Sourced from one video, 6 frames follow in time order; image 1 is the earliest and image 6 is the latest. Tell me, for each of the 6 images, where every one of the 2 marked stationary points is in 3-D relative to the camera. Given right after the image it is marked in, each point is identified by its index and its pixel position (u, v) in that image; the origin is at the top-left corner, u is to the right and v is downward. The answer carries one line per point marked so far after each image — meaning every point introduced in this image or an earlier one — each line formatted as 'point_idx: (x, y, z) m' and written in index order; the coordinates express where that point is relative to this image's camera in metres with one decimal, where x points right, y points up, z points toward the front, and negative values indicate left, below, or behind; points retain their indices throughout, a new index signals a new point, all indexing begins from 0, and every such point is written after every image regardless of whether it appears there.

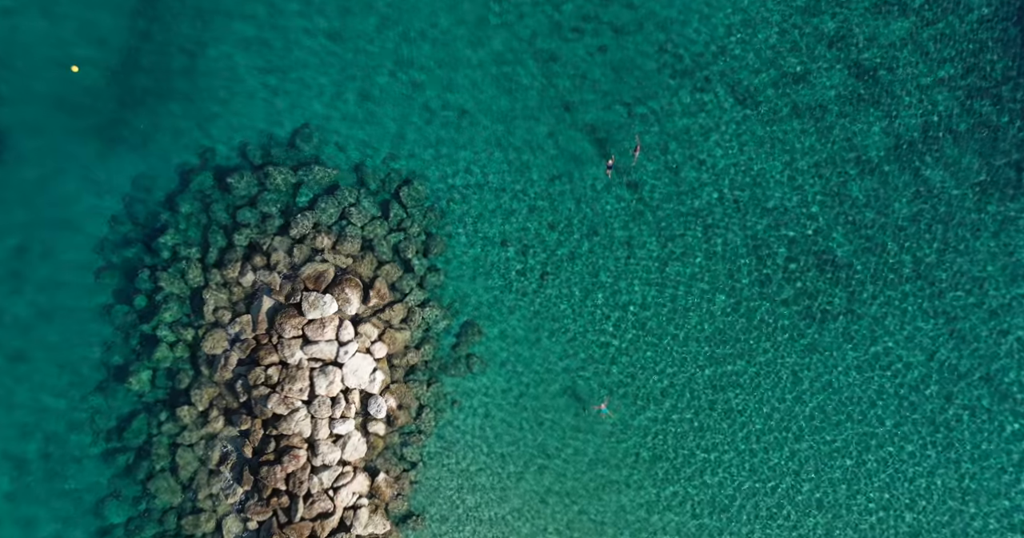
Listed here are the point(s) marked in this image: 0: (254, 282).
0: (-4.0, -0.2, +18.1) m
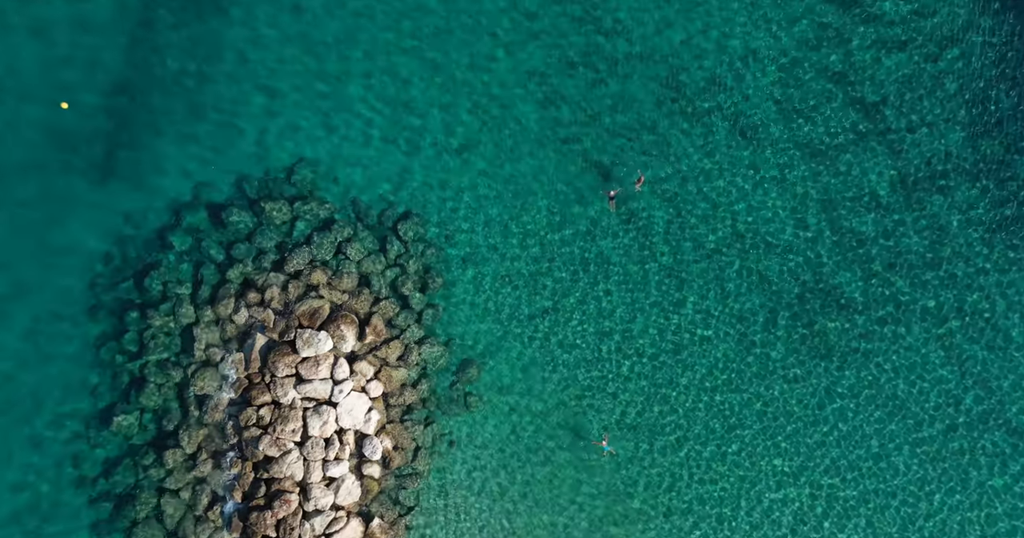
0: (-4.0, -0.8, +17.5) m
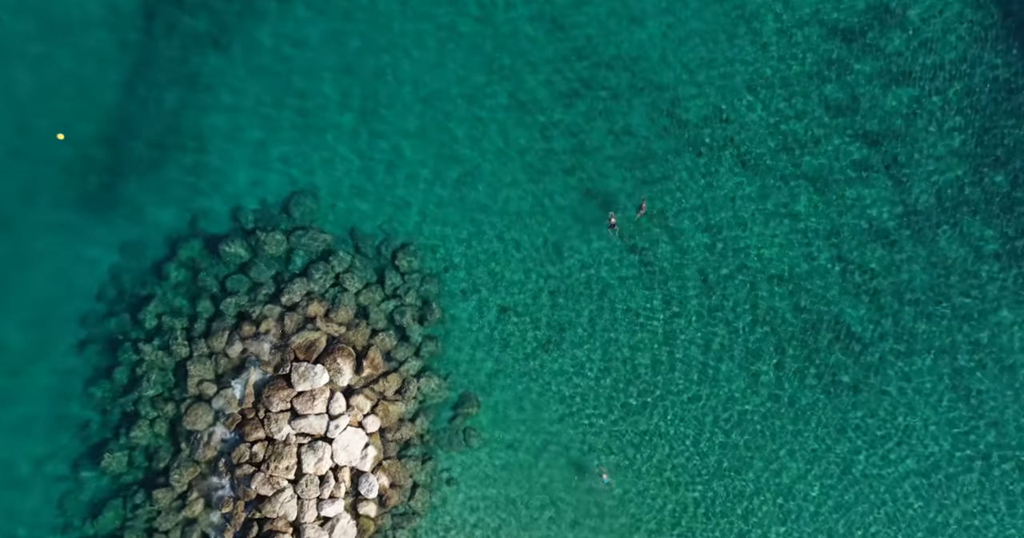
0: (-4.0, -1.2, +17.1) m
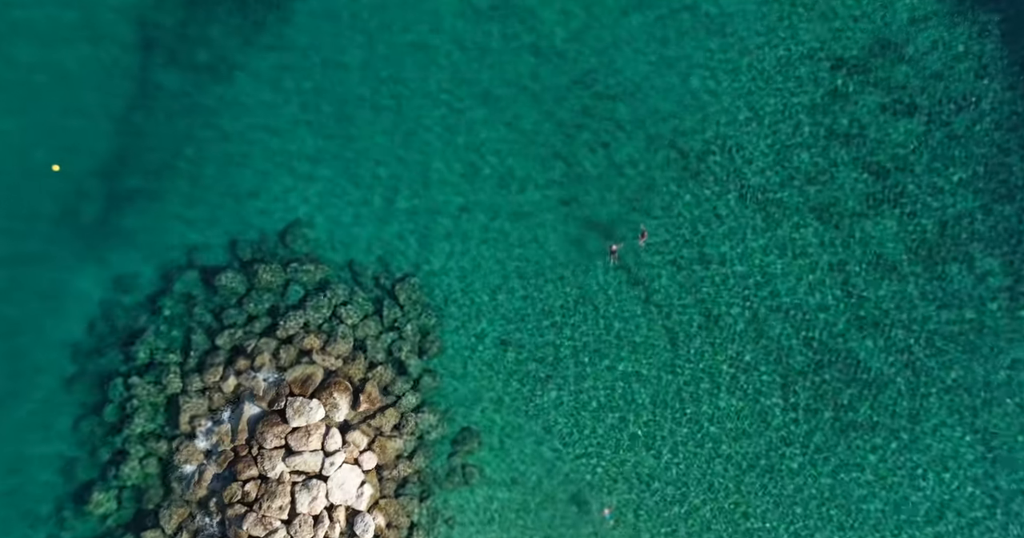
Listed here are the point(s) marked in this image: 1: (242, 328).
0: (-4.0, -1.7, +16.6) m
1: (-3.9, -0.8, +16.8) m
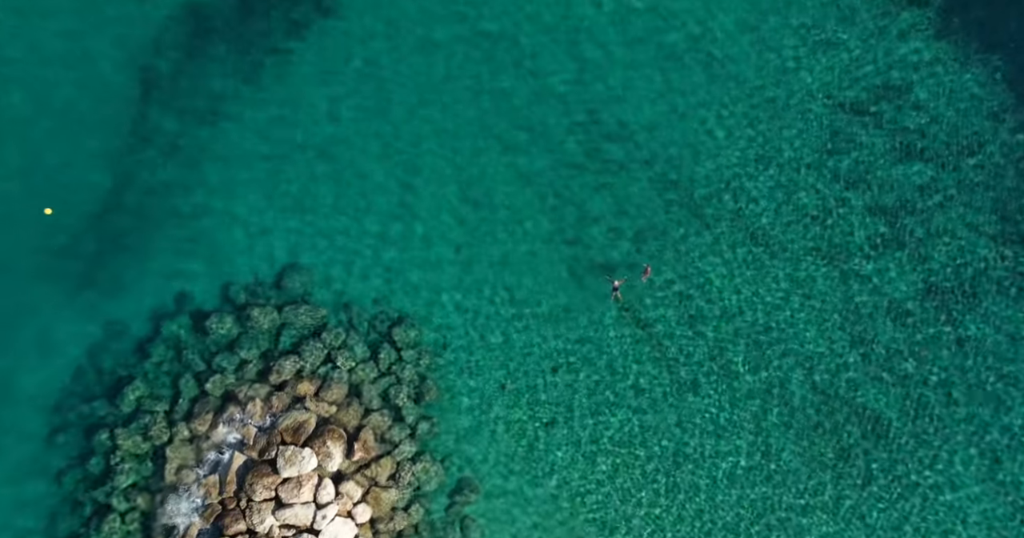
0: (-3.9, -2.3, +15.8) m
1: (-3.9, -1.4, +16.0) m
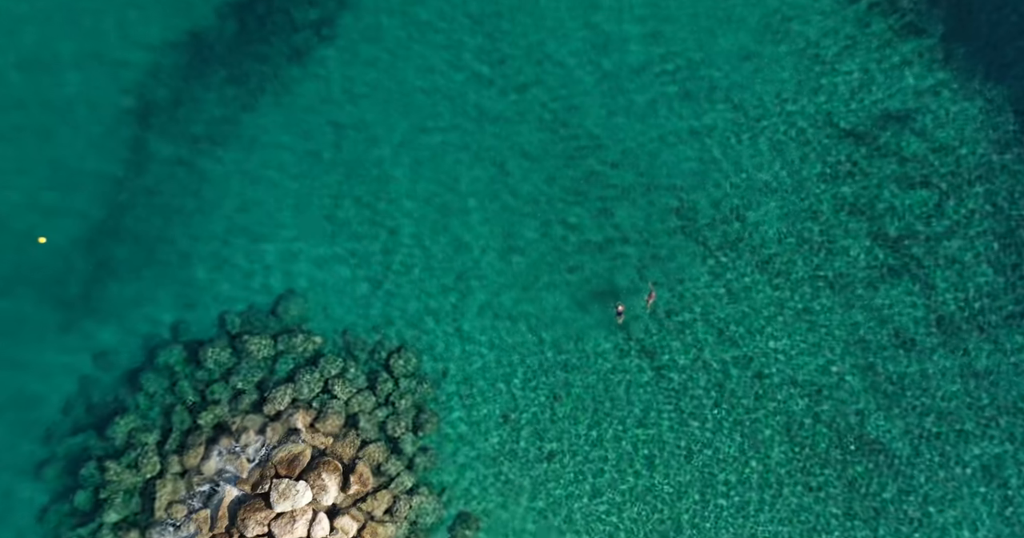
0: (-3.9, -2.6, +15.3) m
1: (-3.9, -1.8, +15.6) m
